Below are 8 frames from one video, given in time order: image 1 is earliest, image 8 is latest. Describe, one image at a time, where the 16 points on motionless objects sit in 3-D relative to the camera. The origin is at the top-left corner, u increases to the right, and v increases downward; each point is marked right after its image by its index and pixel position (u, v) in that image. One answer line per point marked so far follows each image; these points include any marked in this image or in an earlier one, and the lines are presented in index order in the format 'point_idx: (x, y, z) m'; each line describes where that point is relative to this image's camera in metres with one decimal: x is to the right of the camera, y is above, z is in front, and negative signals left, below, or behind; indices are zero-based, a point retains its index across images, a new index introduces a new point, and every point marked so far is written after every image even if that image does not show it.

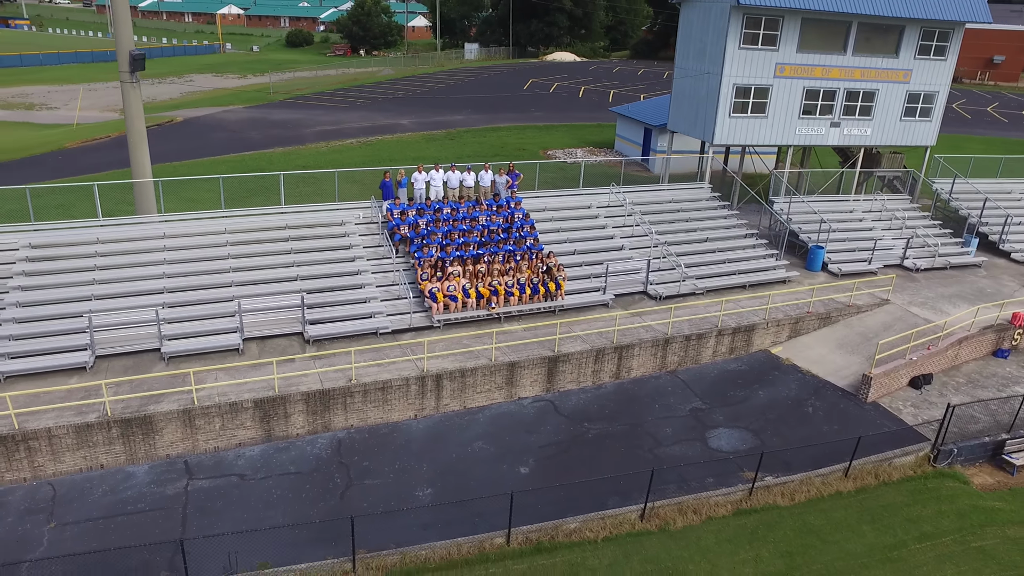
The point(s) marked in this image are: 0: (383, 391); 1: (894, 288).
0: (-2.4, -1.9, +13.1) m
1: (+10.3, 0.0, +19.1) m
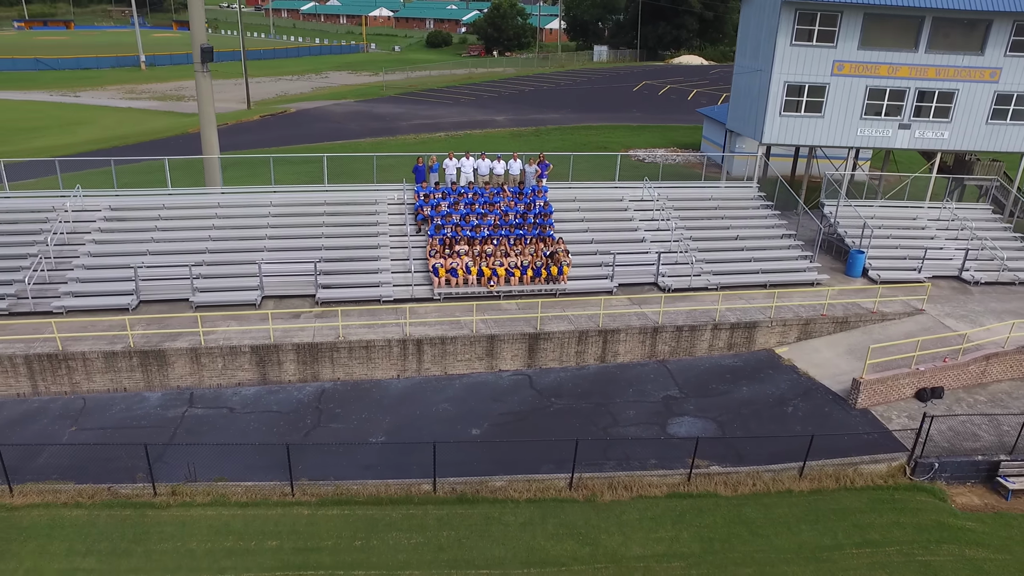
0: (-3.0, -1.3, +14.5) m
1: (+10.7, -0.3, +17.9) m
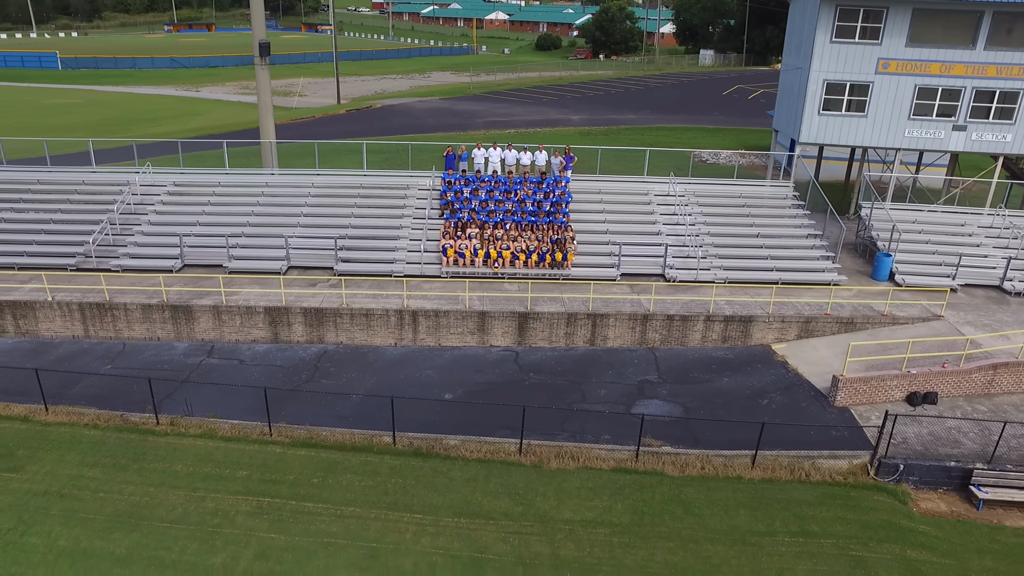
0: (-3.2, -0.6, +15.8) m
1: (+10.8, -0.5, +17.1) m
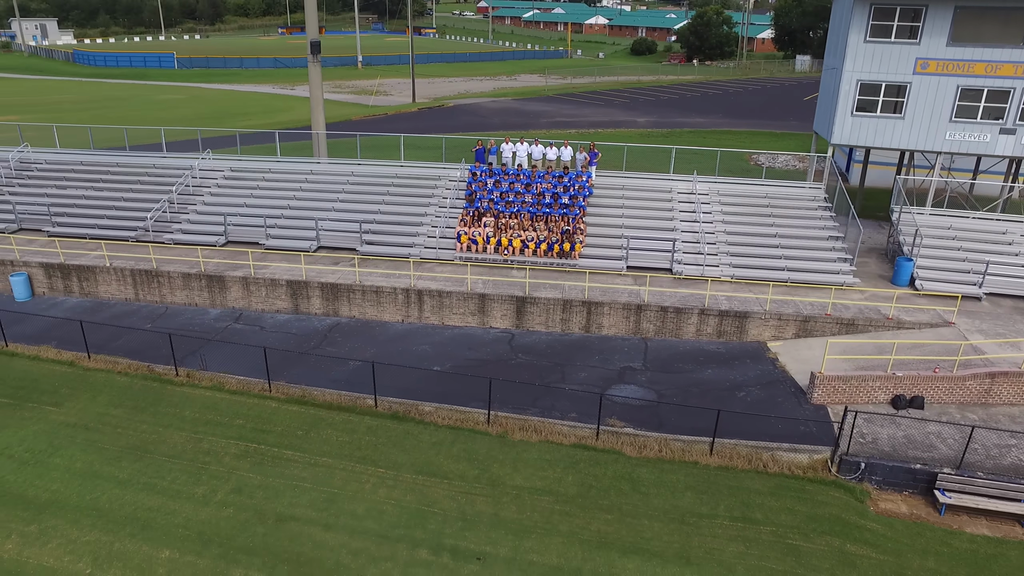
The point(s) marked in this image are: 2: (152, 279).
0: (-3.3, -0.1, +17.1) m
1: (+10.8, -0.7, +16.4) m
2: (-8.9, +0.2, +17.5) m
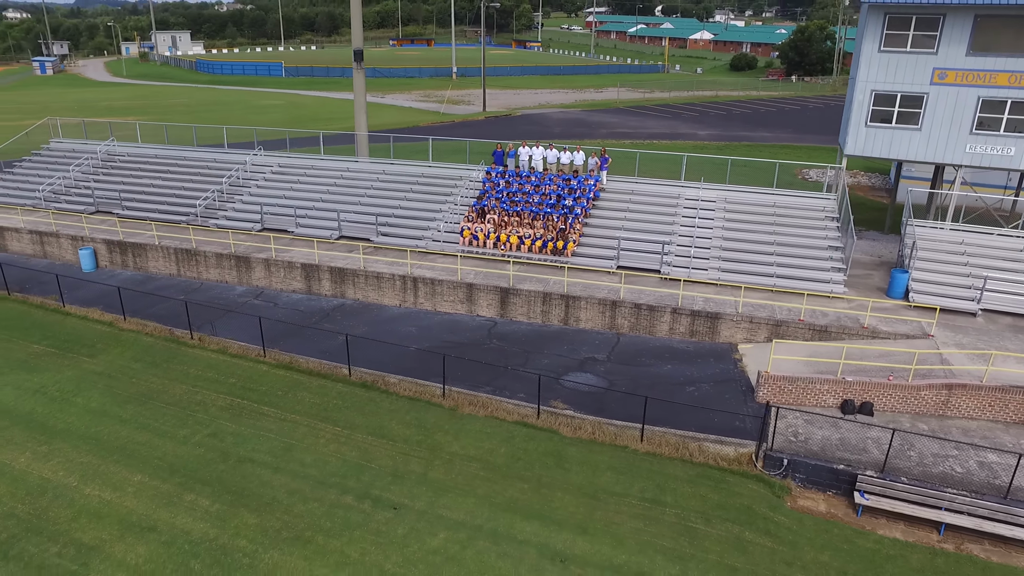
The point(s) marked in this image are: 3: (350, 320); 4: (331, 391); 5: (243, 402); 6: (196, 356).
0: (-3.6, +0.2, +18.7) m
1: (+10.2, -1.0, +16.0) m
2: (-9.1, +0.9, +20.0) m
3: (-4.1, -0.9, +18.0) m
4: (-3.9, -2.2, +15.1) m
5: (-5.6, -2.4, +14.8) m
6: (-7.3, -1.6, +16.4) m
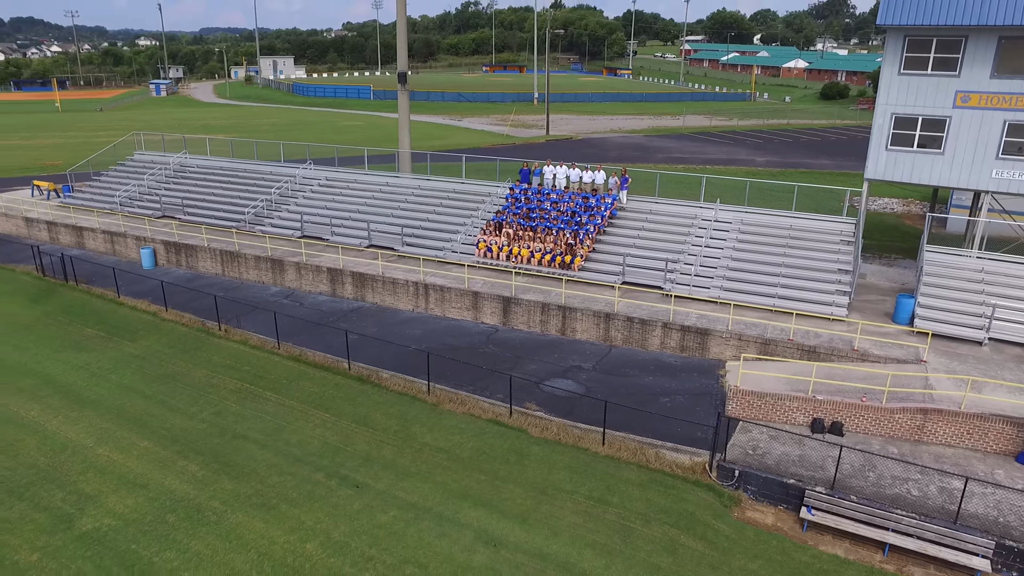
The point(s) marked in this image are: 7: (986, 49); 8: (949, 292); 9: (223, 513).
0: (-3.4, +0.1, +20.0) m
1: (+9.9, -1.6, +15.5) m
2: (-8.6, +0.9, +22.0) m
3: (-4.0, -0.9, +19.3) m
4: (-4.2, -2.2, +16.4) m
5: (-6.0, -2.3, +16.3) m
6: (-7.5, -1.5, +18.1) m
7: (+12.0, +6.0, +18.1) m
8: (+10.7, 0.0, +17.5) m
9: (-4.9, -3.8, +12.1) m
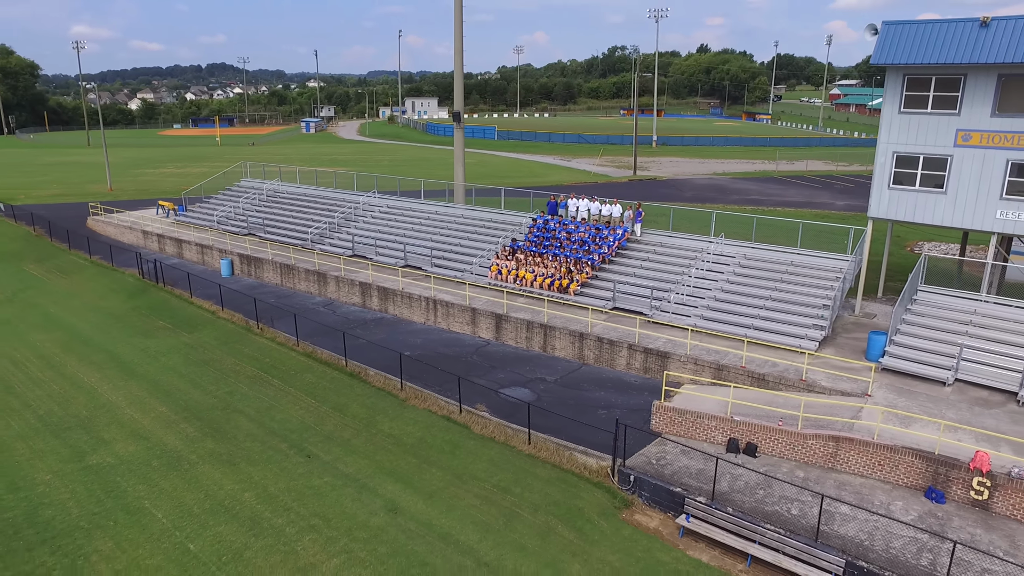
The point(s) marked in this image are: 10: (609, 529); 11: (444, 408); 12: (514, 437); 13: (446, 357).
0: (-3.3, -0.3, +22.4) m
1: (+8.7, -2.4, +15.3) m
2: (-8.0, +0.6, +25.5) m
3: (-4.1, -1.3, +21.9) m
4: (-5.0, -2.3, +19.0) m
5: (-6.7, -2.3, +19.2) m
6: (-7.7, -1.6, +21.3) m
7: (+11.8, +4.9, +17.8) m
8: (+10.0, -1.0, +17.1) m
9: (-6.6, -3.7, +14.8) m
10: (+1.8, -4.4, +12.9) m
11: (-1.6, -2.9, +16.9) m
12: (+0.1, -3.3, +15.6) m
13: (-1.8, -1.9, +19.7) m
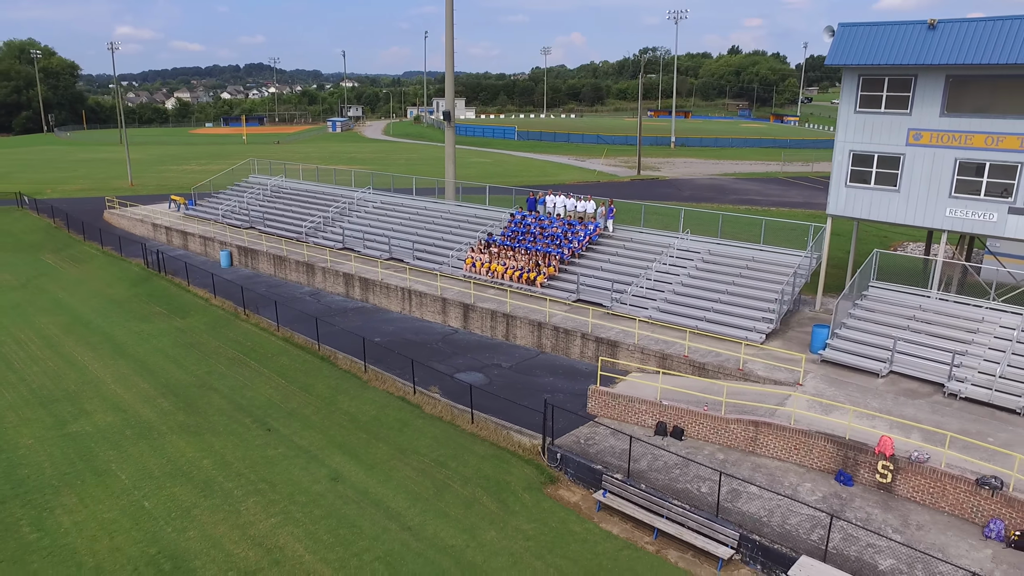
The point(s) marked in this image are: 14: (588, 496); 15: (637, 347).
0: (-4.2, 0.0, +23.5) m
1: (+7.5, -2.2, +15.8) m
2: (-8.7, +1.0, +26.8) m
3: (-5.1, -1.0, +23.0) m
4: (-6.0, -2.0, +20.2) m
5: (-7.8, -2.0, +20.5) m
6: (-8.7, -1.2, +22.7) m
7: (+10.8, +5.0, +18.2) m
8: (+8.9, -0.9, +17.6) m
9: (-7.9, -3.3, +16.1) m
10: (+0.4, -4.1, +13.8) m
11: (-2.7, -2.6, +18.0) m
12: (-1.2, -3.0, +16.5) m
13: (-2.8, -1.6, +20.7) m
14: (+1.5, -4.1, +14.0) m
15: (+3.2, -1.5, +18.1) m
